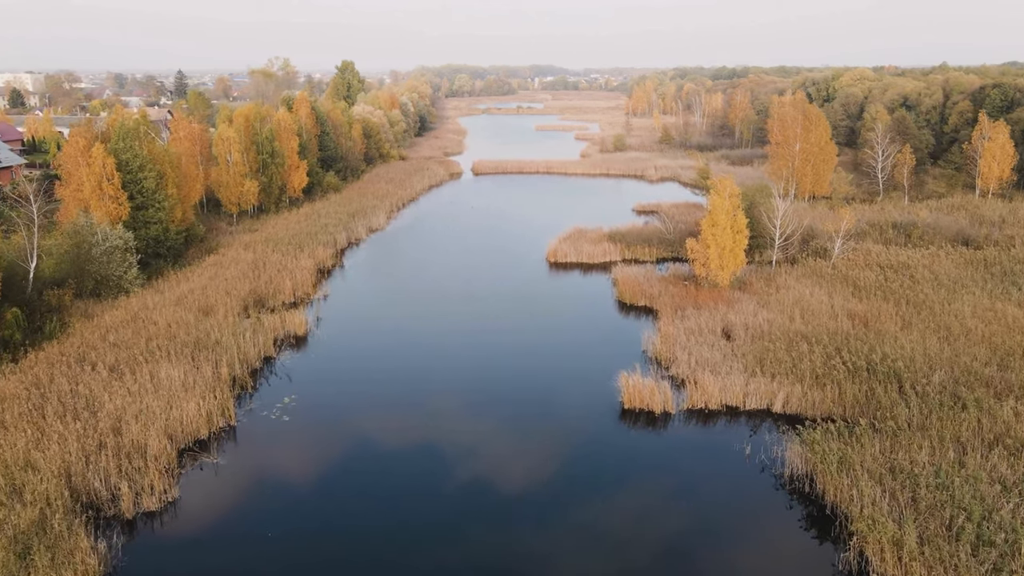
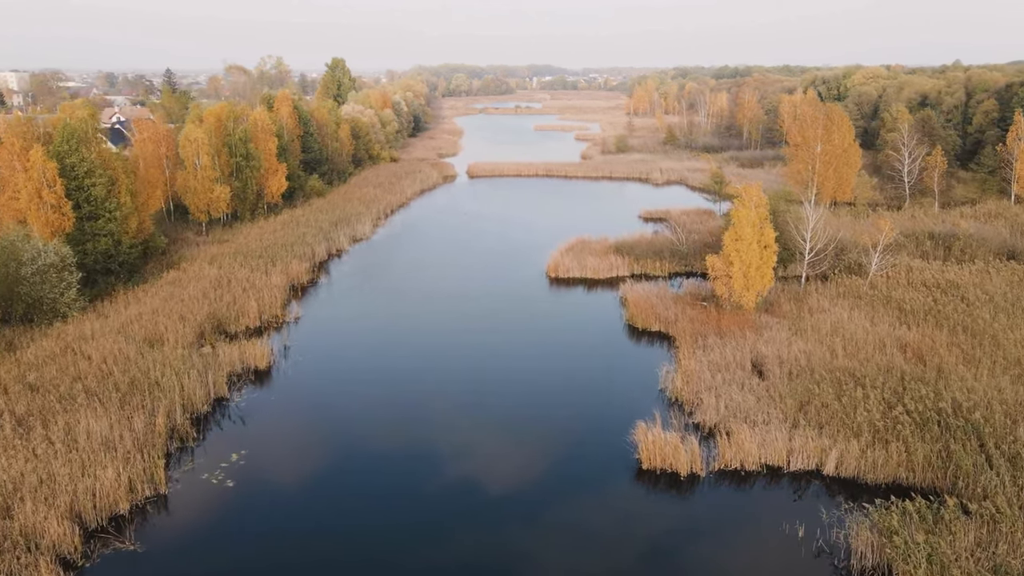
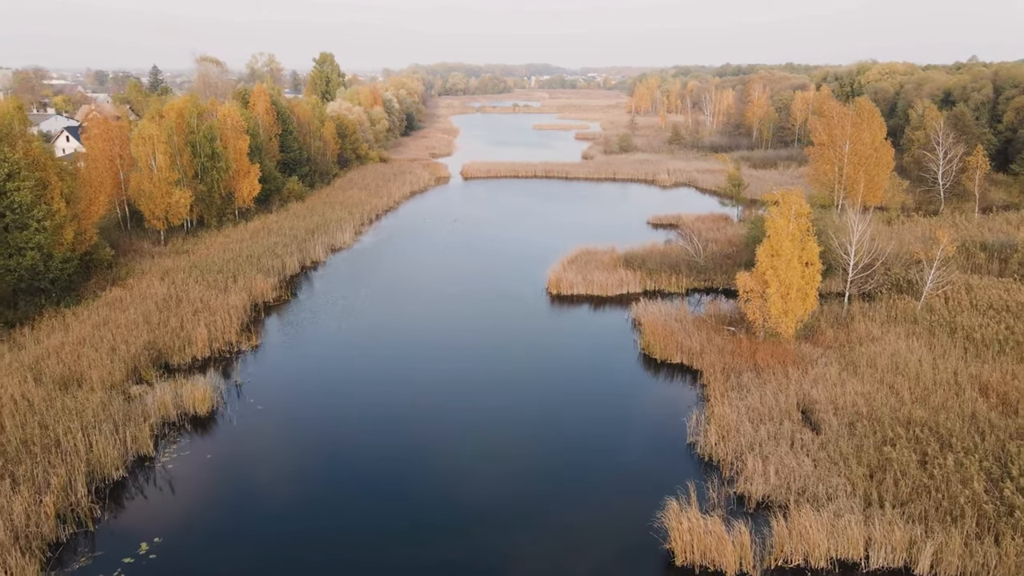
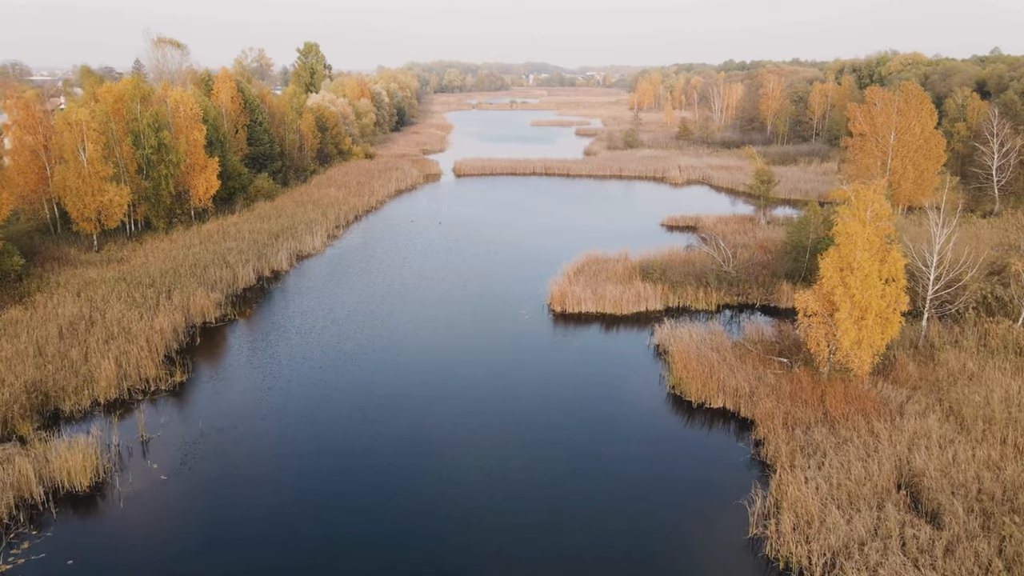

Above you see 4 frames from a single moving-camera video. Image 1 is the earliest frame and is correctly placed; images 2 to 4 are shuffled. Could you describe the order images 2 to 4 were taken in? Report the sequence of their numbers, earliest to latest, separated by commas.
2, 3, 4
